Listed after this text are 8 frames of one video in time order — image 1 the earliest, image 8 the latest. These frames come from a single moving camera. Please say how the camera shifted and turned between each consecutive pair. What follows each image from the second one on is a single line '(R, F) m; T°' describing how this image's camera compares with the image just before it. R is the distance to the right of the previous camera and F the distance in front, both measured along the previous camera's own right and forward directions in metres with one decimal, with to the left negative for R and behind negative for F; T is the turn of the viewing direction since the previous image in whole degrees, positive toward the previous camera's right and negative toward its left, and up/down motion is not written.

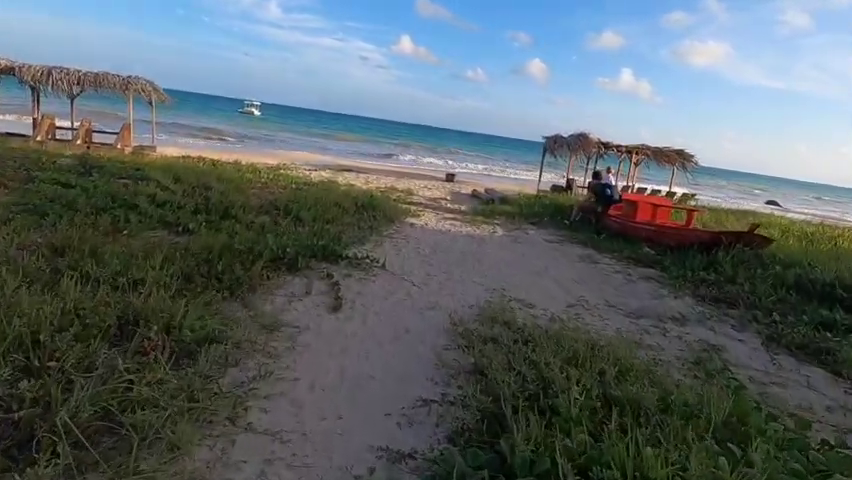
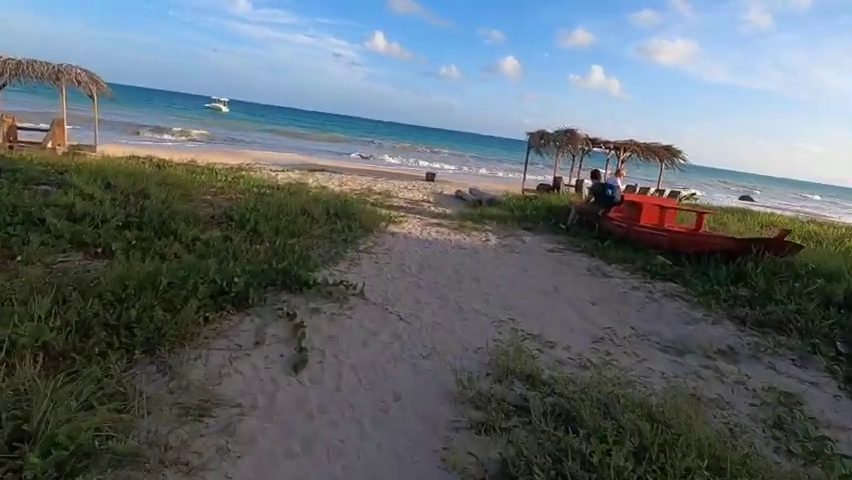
(-0.2, +1.4) m; +3°
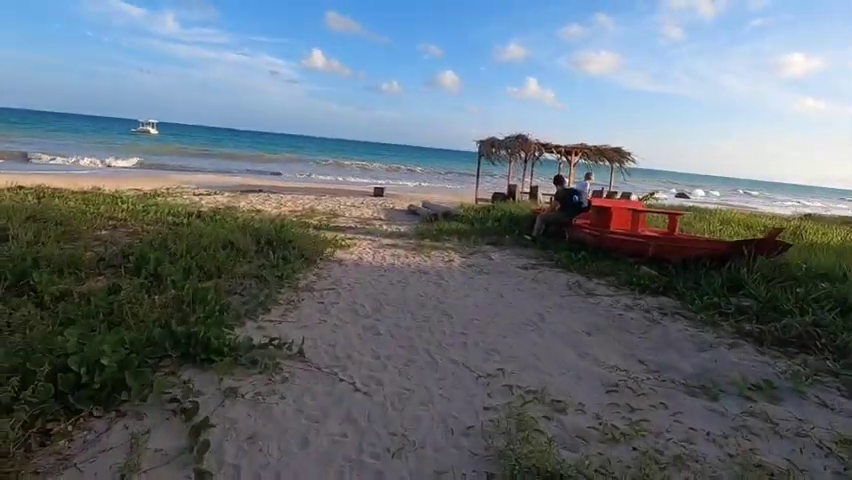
(0.0, +1.4) m; +6°
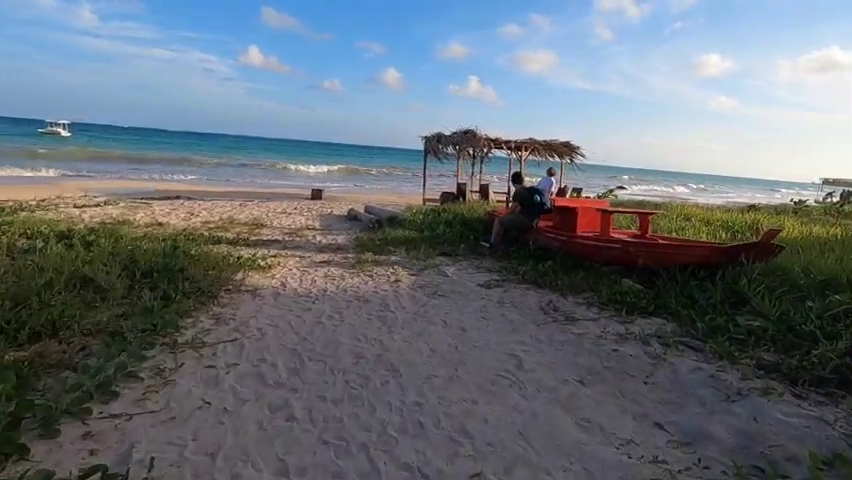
(+0.1, +1.6) m; +7°
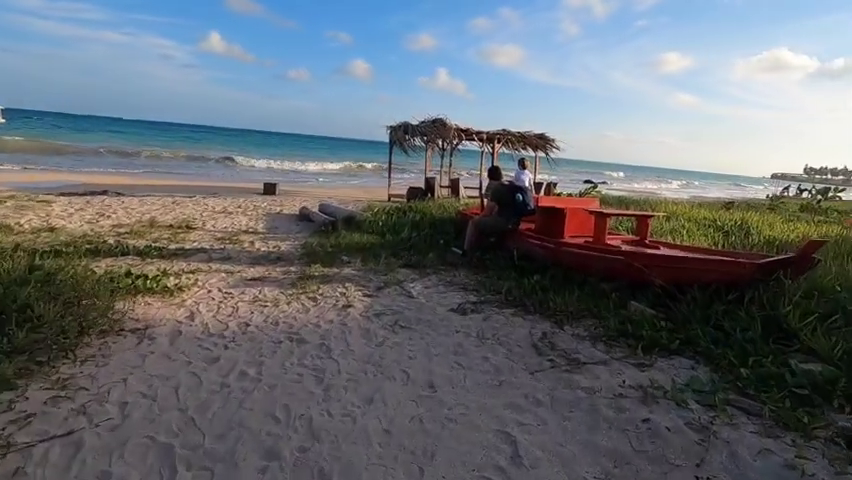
(+0.1, +1.6) m; +4°
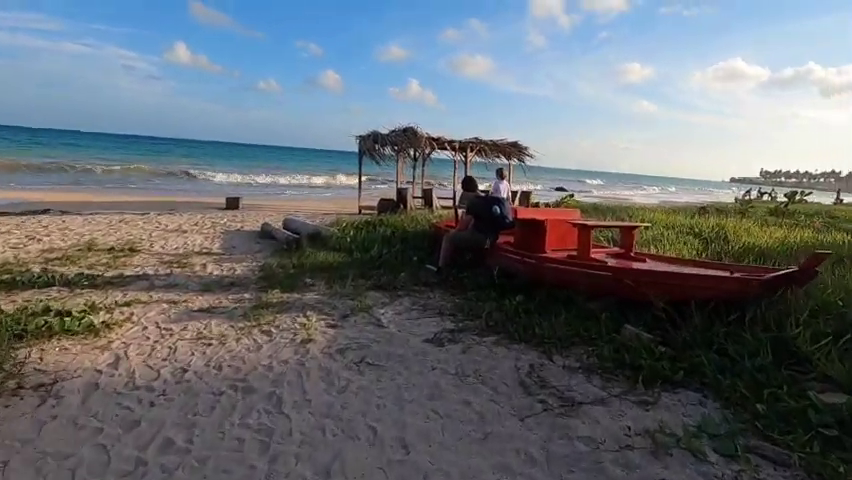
(+0.1, +0.6) m; +3°
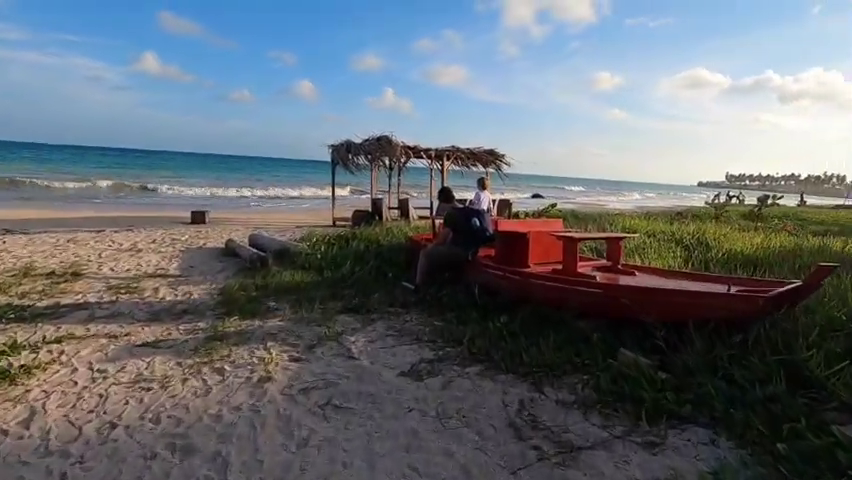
(+0.1, +0.5) m; +3°
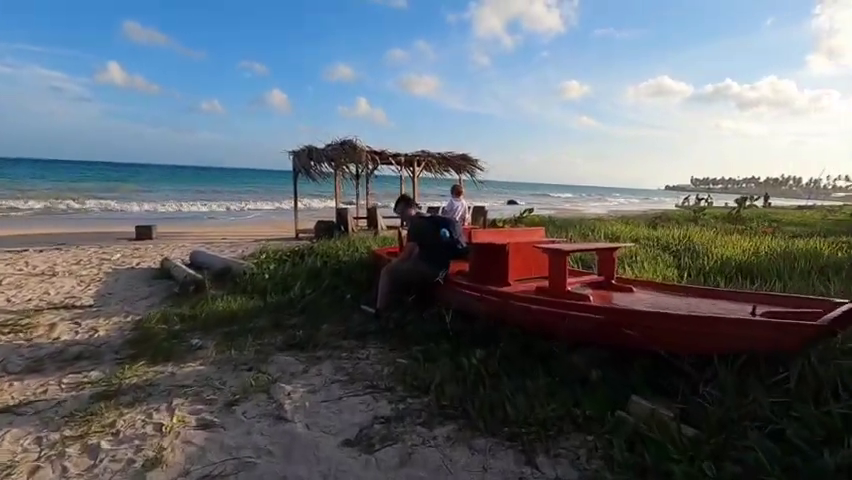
(+0.2, +1.1) m; +3°
